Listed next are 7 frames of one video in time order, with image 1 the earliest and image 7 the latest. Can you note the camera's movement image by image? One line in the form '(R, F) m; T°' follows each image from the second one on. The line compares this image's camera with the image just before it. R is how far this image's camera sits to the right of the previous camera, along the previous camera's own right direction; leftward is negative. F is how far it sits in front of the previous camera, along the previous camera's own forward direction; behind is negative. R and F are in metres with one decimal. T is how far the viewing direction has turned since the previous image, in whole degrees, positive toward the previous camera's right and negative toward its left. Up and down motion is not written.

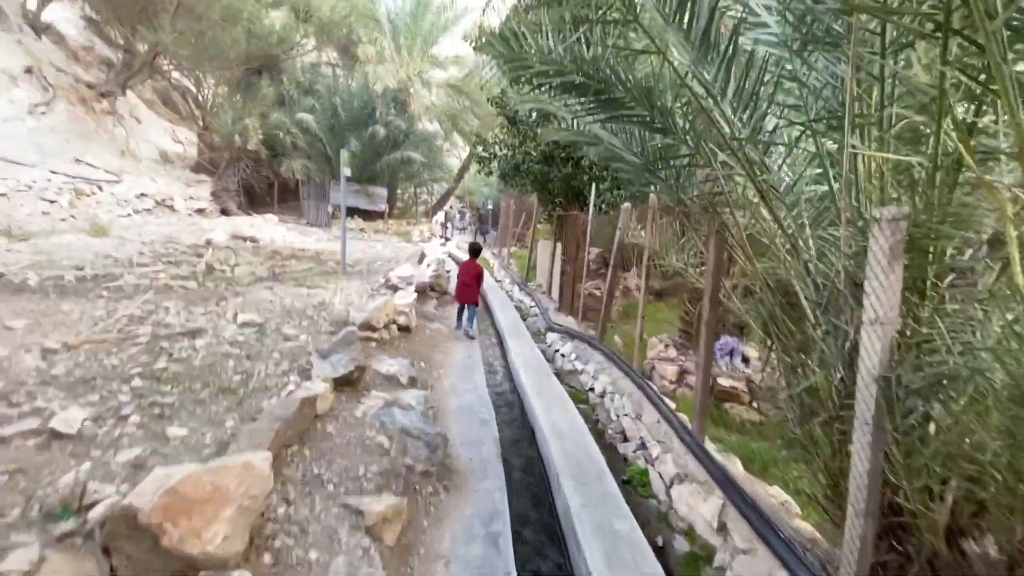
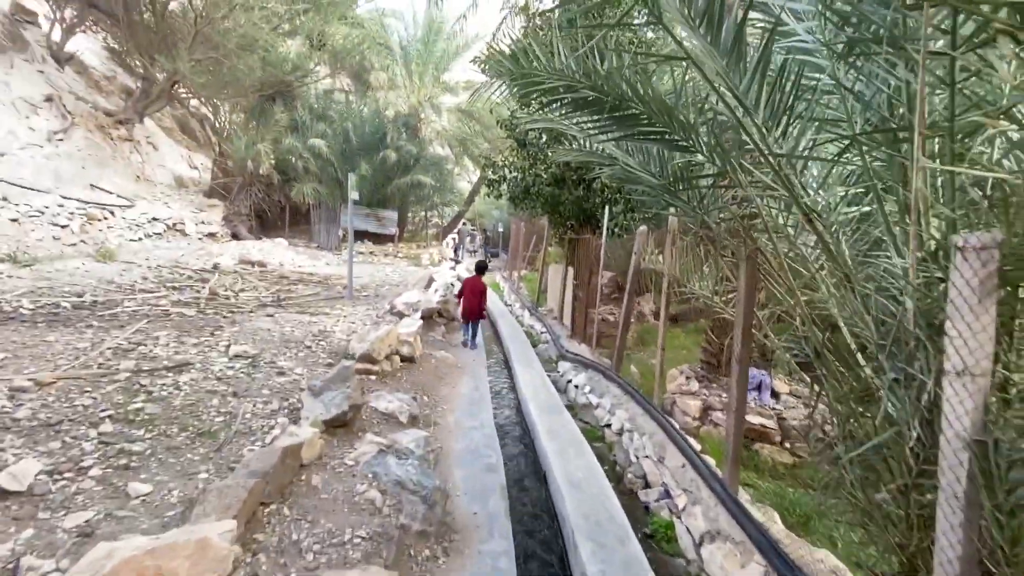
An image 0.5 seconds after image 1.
(0.0, +0.2) m; -1°
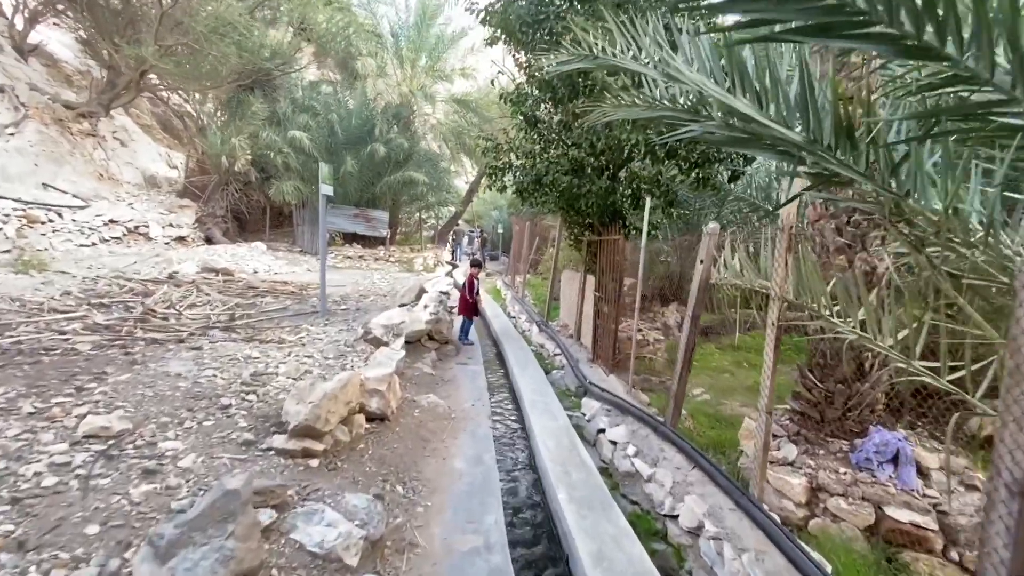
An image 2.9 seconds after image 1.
(-0.1, +1.2) m; 0°
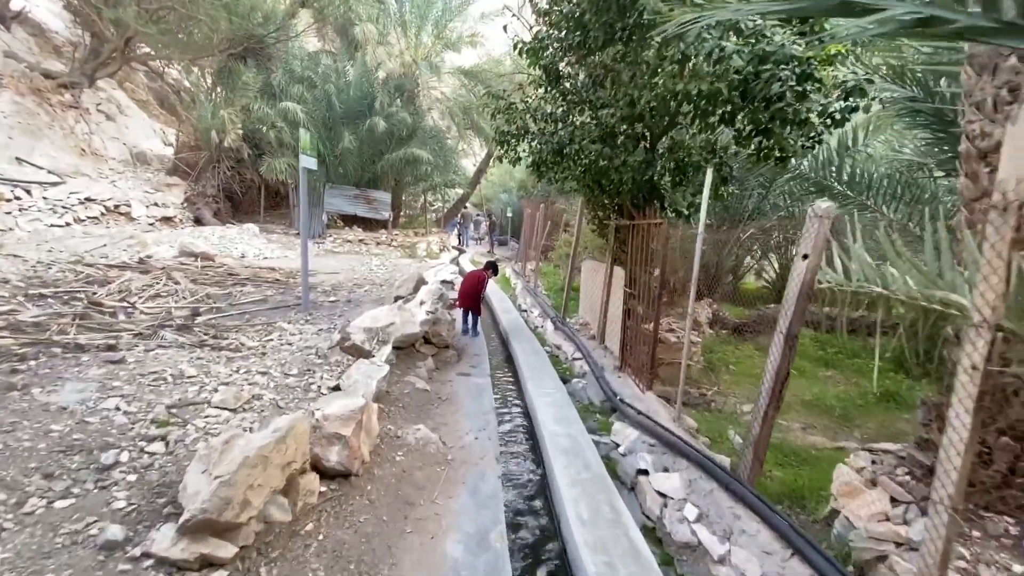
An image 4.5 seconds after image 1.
(-0.1, +0.9) m; -1°
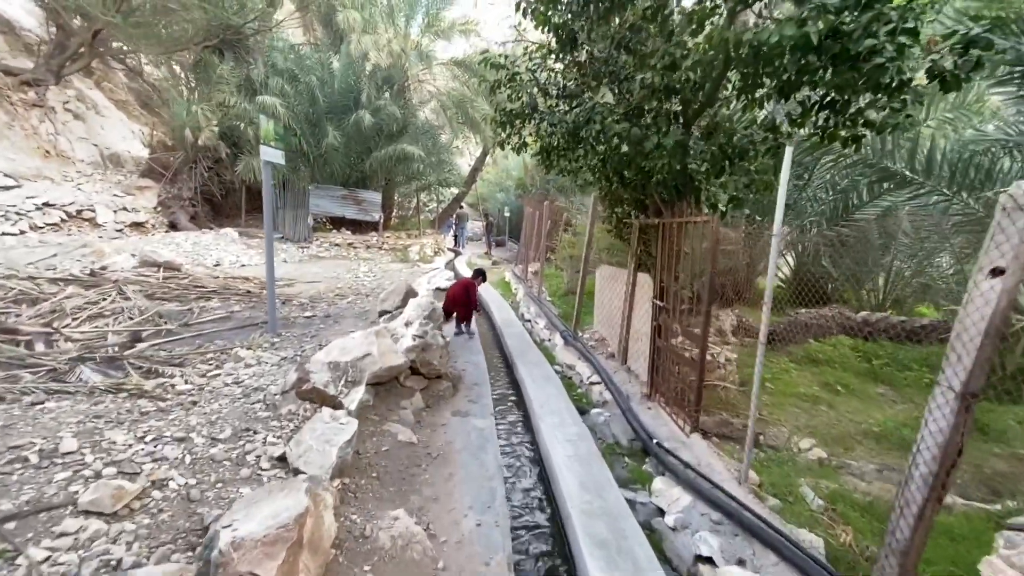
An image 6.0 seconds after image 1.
(-0.1, +0.8) m; 0°
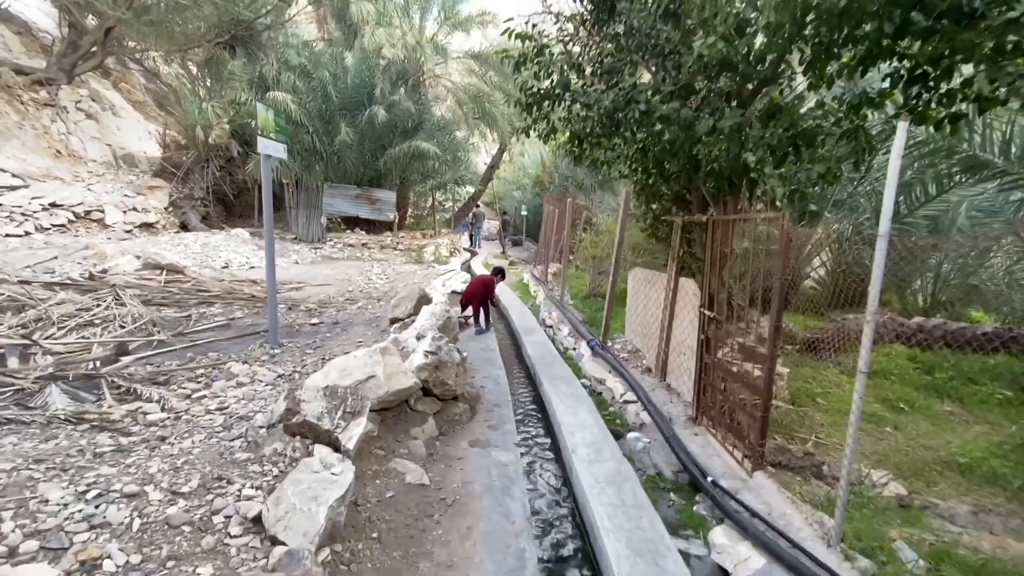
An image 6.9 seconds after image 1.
(-0.1, +0.4) m; -2°
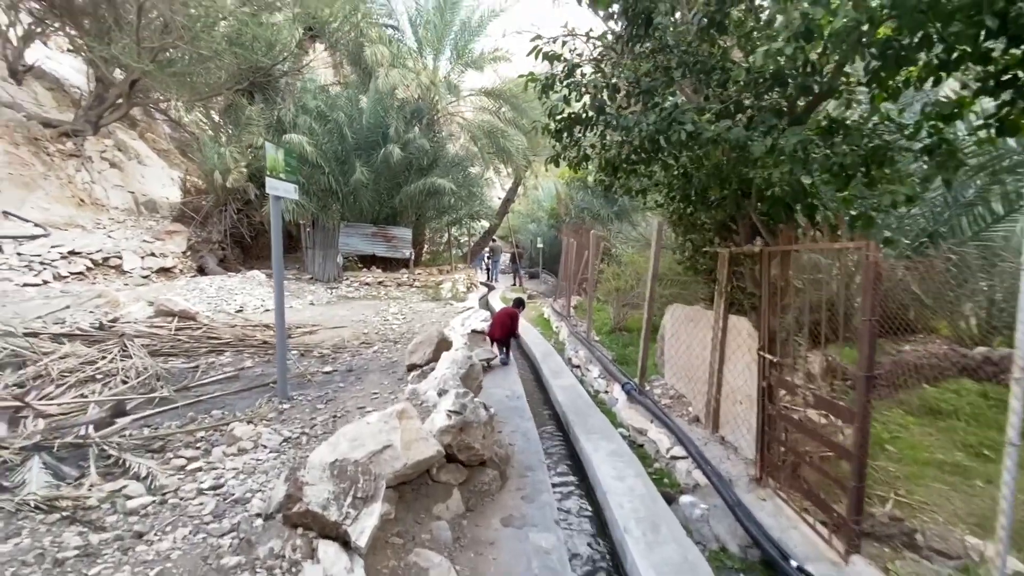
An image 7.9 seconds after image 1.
(-0.1, +0.3) m; -2°
